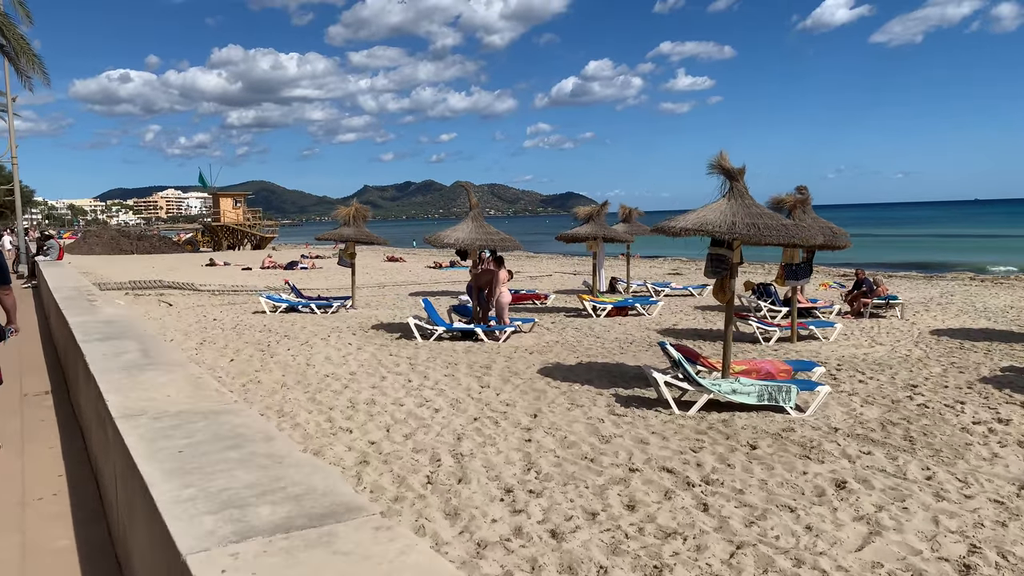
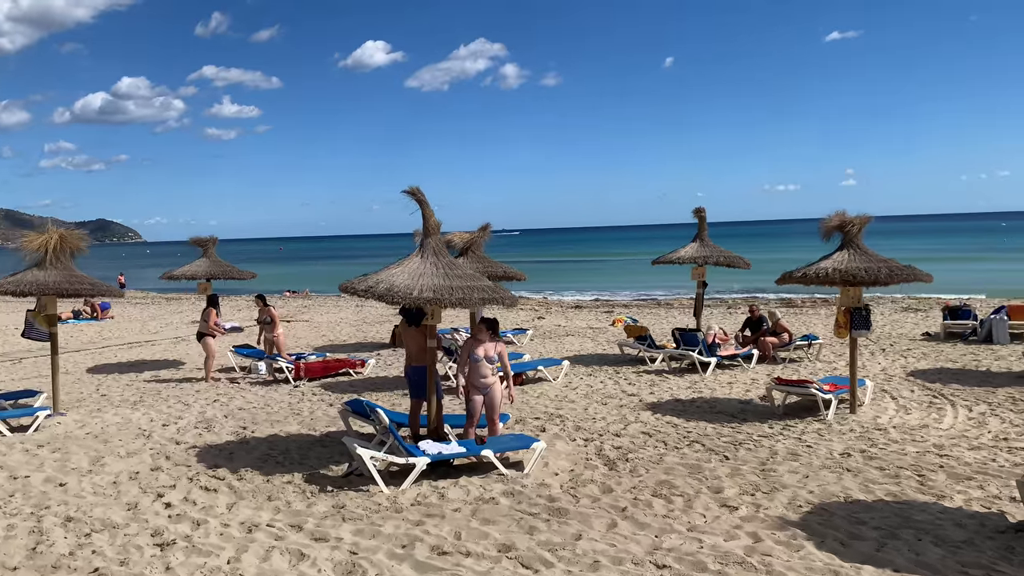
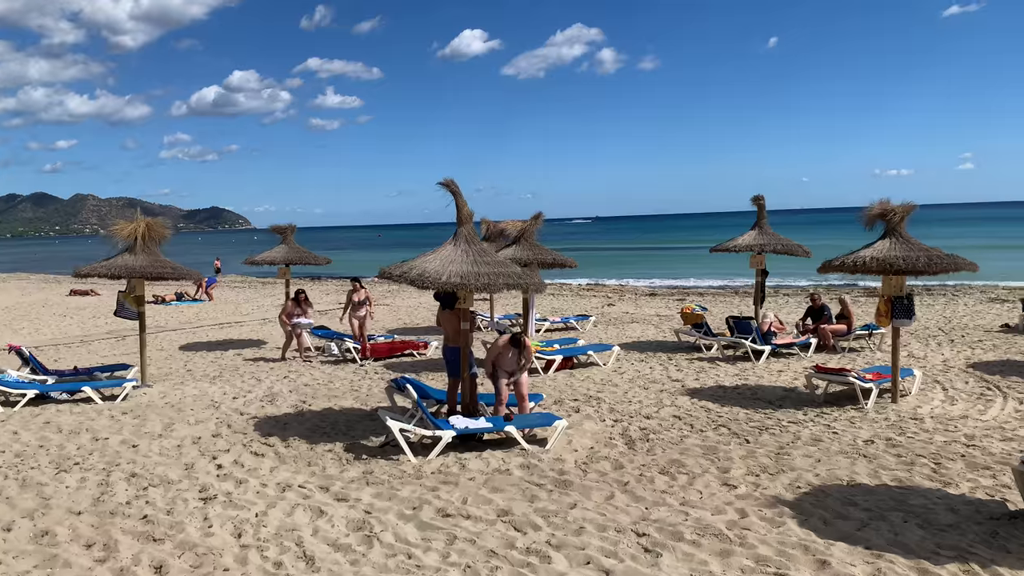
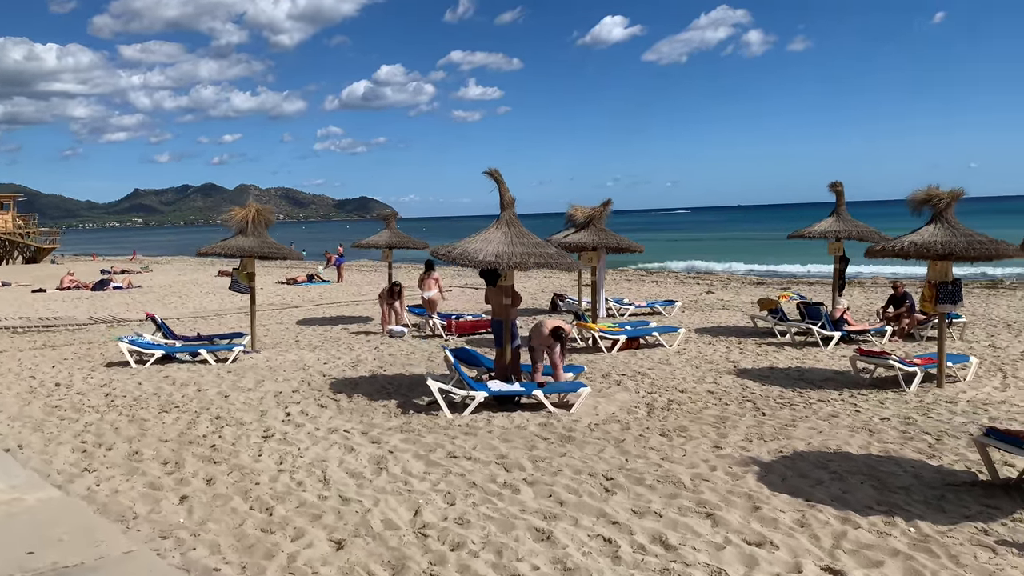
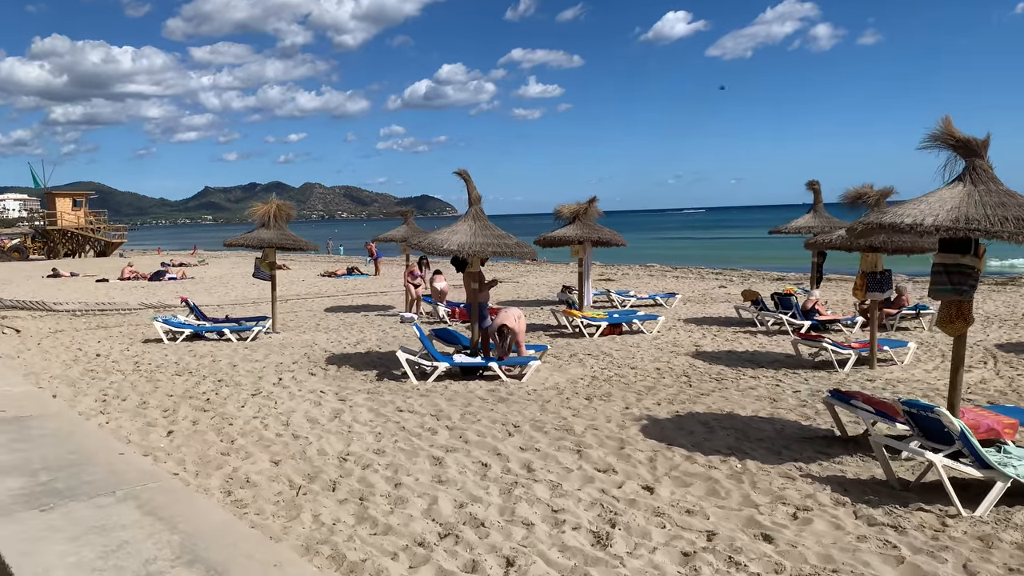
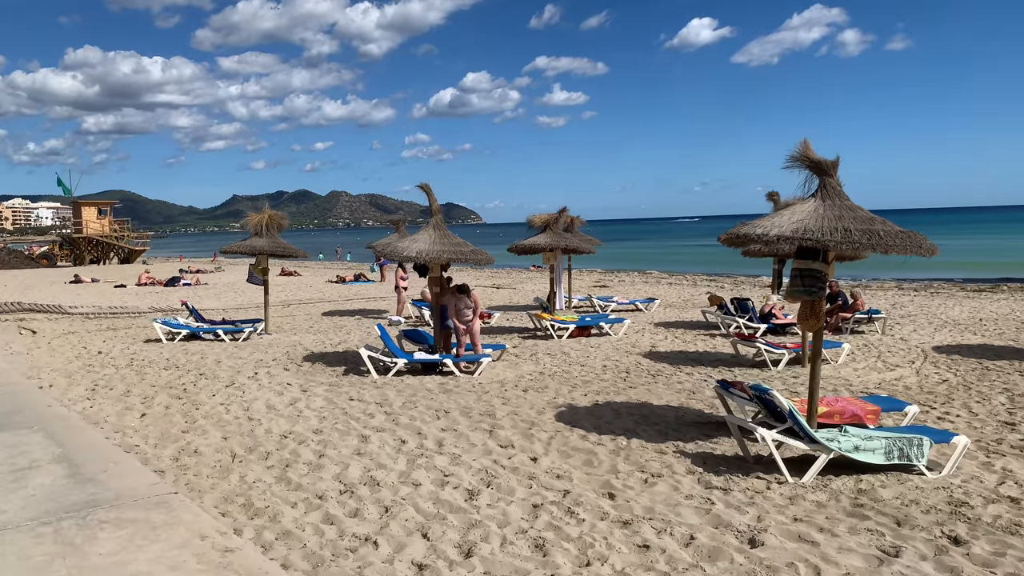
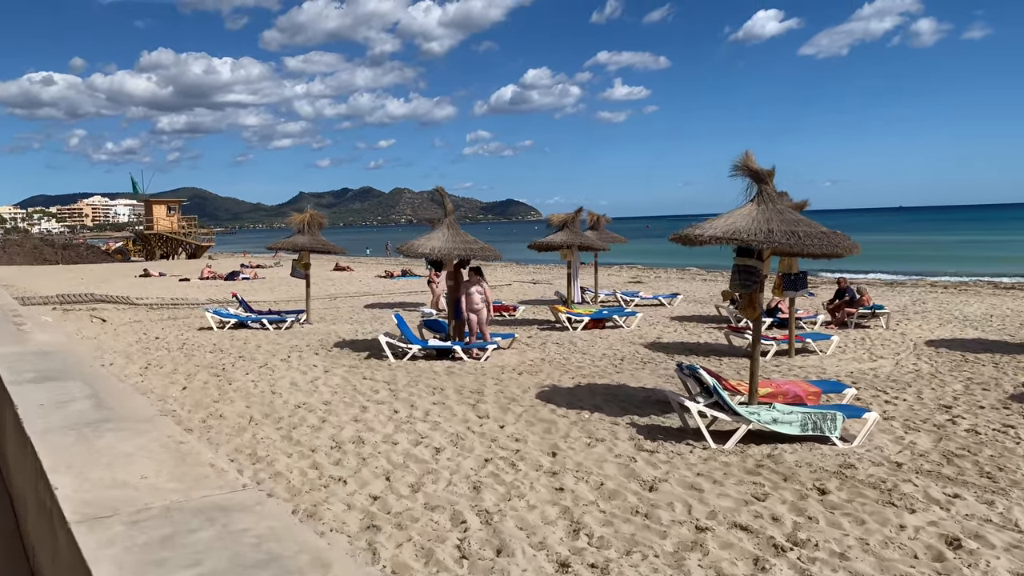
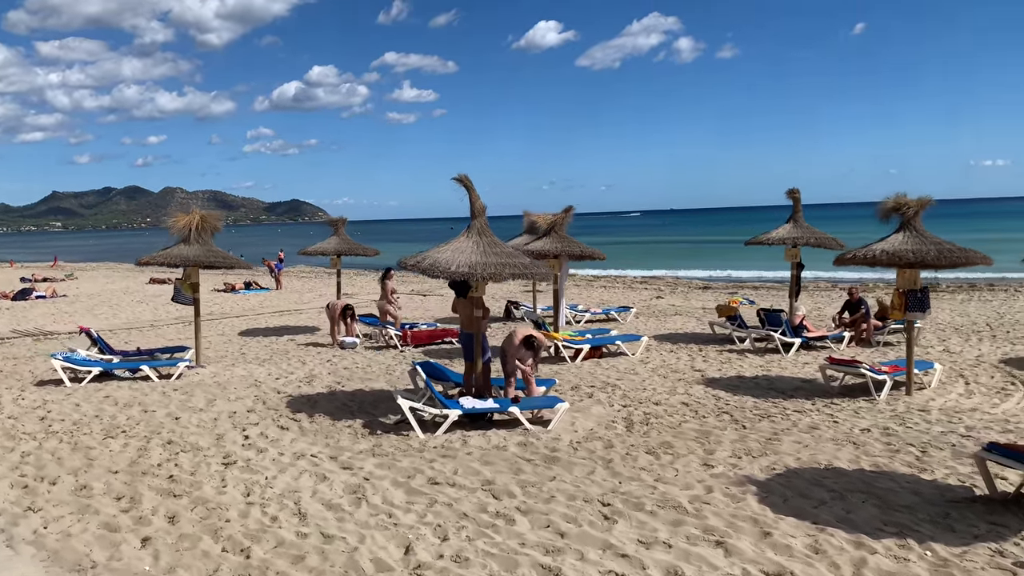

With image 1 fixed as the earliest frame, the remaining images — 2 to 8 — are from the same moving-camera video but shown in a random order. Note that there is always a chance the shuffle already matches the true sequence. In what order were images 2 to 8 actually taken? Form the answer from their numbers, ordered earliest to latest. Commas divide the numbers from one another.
7, 6, 5, 4, 8, 3, 2
